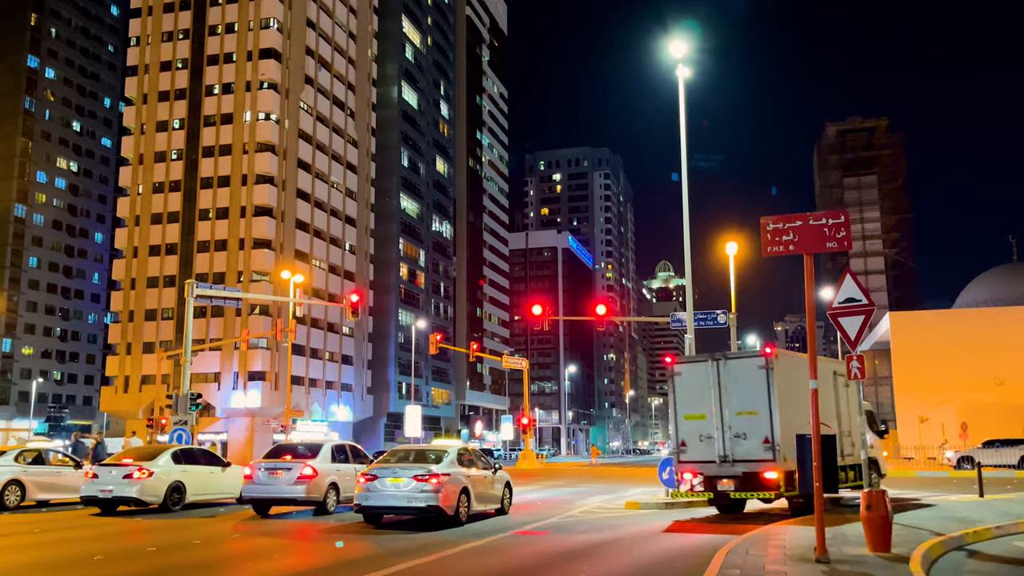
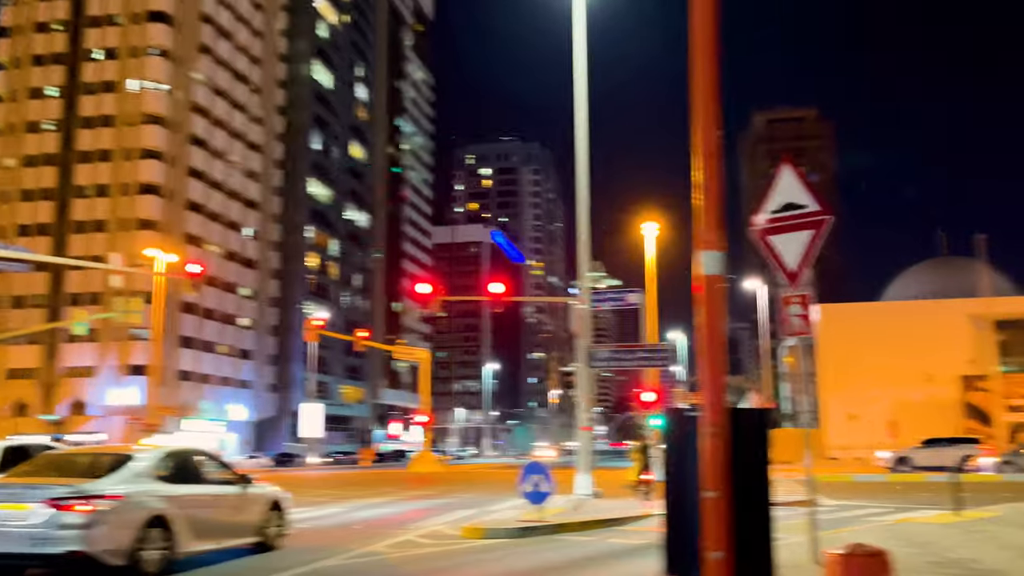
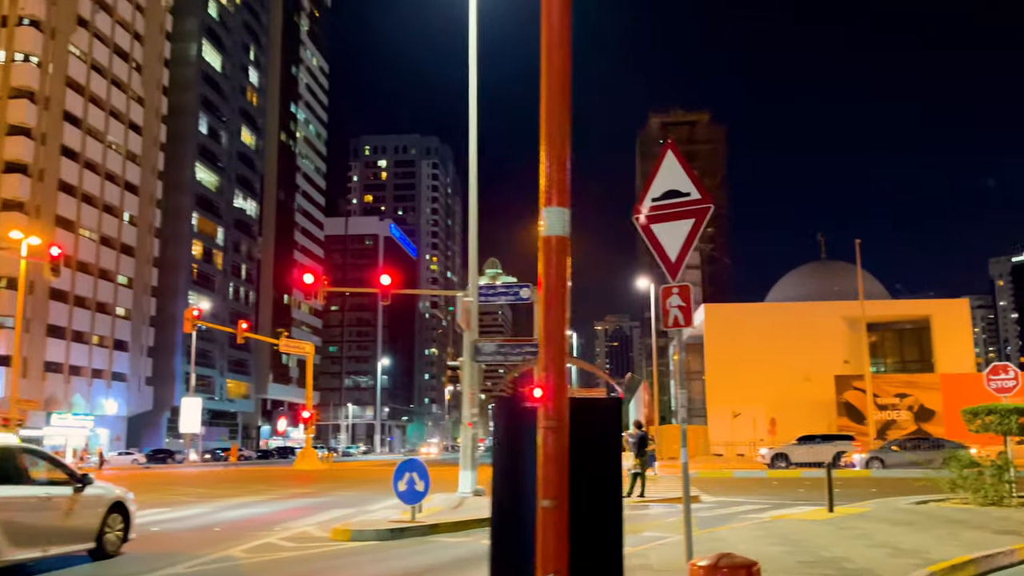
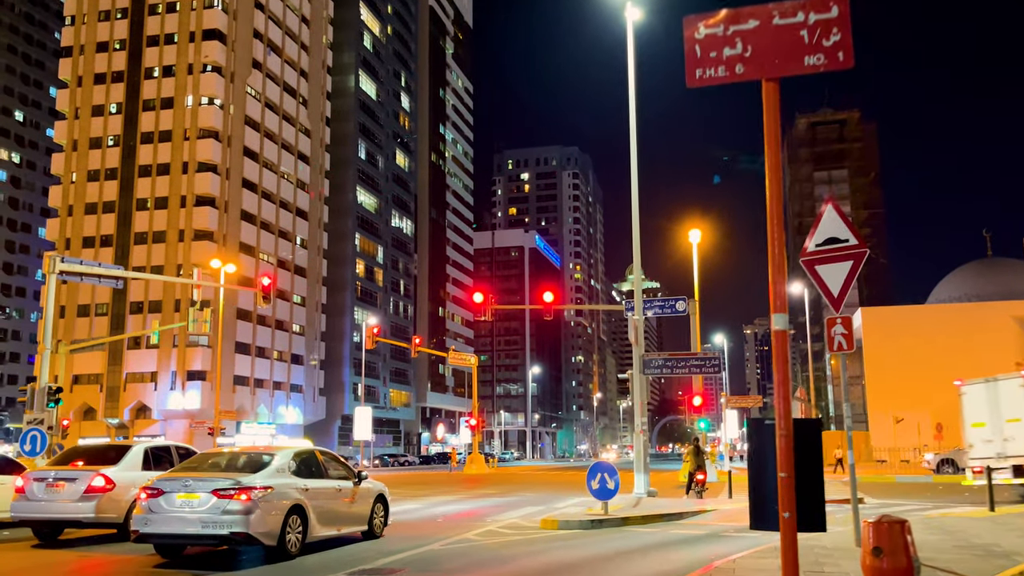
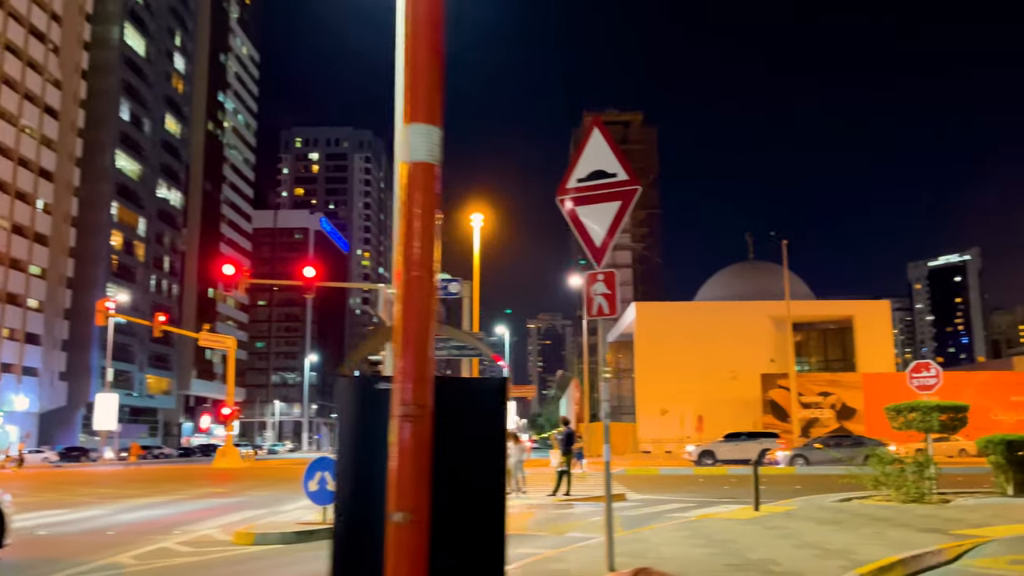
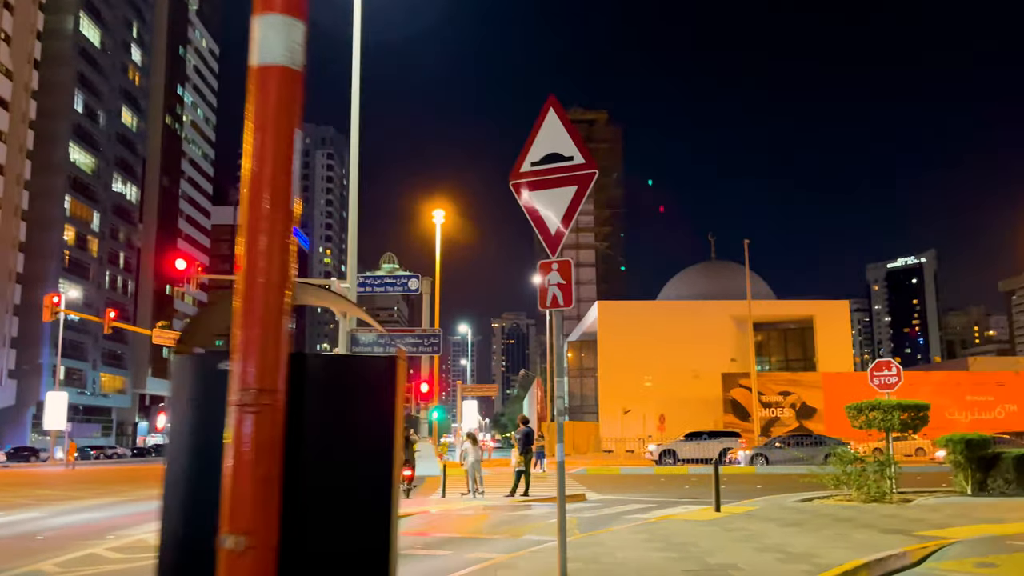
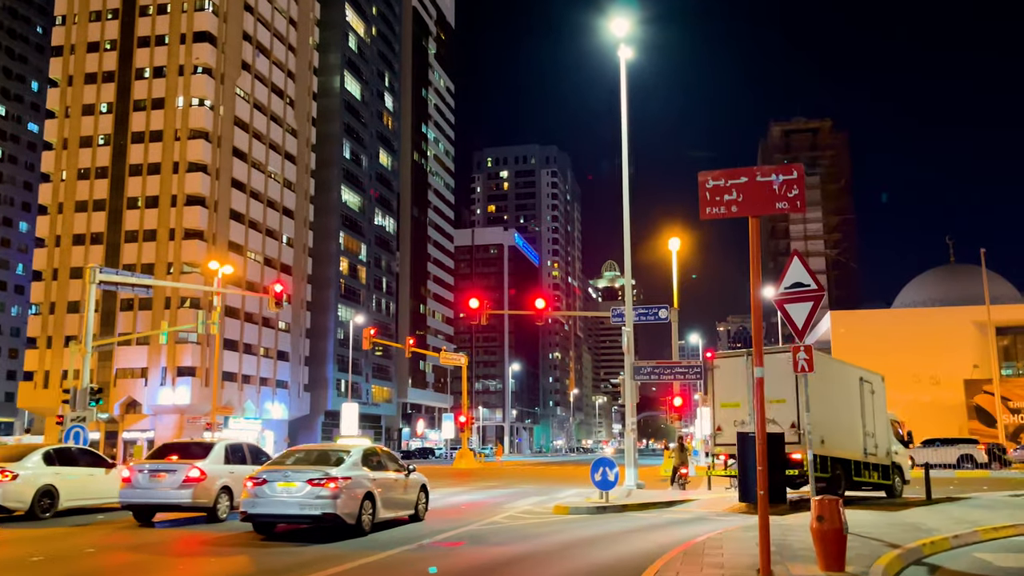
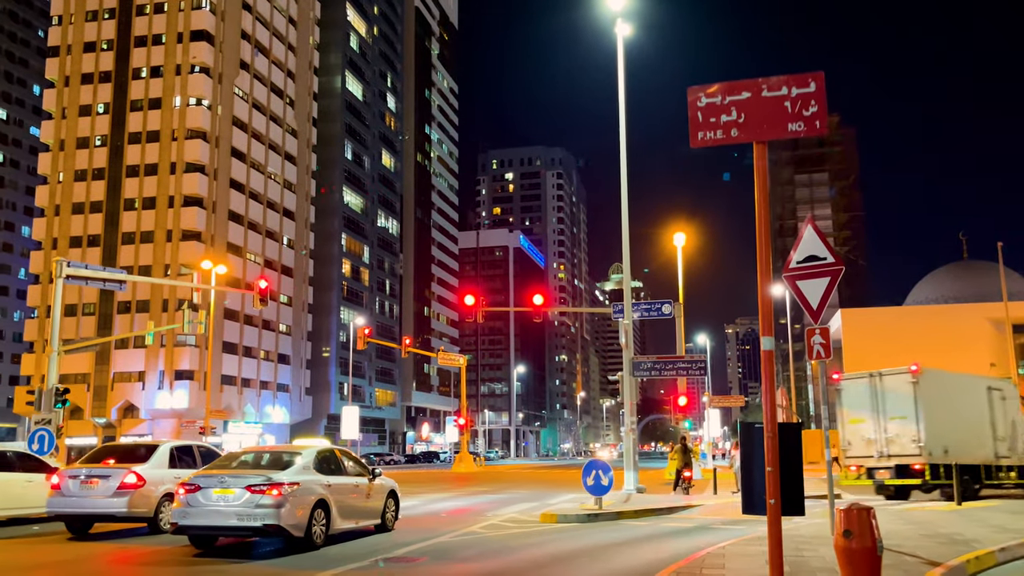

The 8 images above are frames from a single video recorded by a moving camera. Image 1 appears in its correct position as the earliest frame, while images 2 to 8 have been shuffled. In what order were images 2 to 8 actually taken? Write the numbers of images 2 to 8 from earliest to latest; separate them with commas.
7, 8, 4, 2, 3, 5, 6
